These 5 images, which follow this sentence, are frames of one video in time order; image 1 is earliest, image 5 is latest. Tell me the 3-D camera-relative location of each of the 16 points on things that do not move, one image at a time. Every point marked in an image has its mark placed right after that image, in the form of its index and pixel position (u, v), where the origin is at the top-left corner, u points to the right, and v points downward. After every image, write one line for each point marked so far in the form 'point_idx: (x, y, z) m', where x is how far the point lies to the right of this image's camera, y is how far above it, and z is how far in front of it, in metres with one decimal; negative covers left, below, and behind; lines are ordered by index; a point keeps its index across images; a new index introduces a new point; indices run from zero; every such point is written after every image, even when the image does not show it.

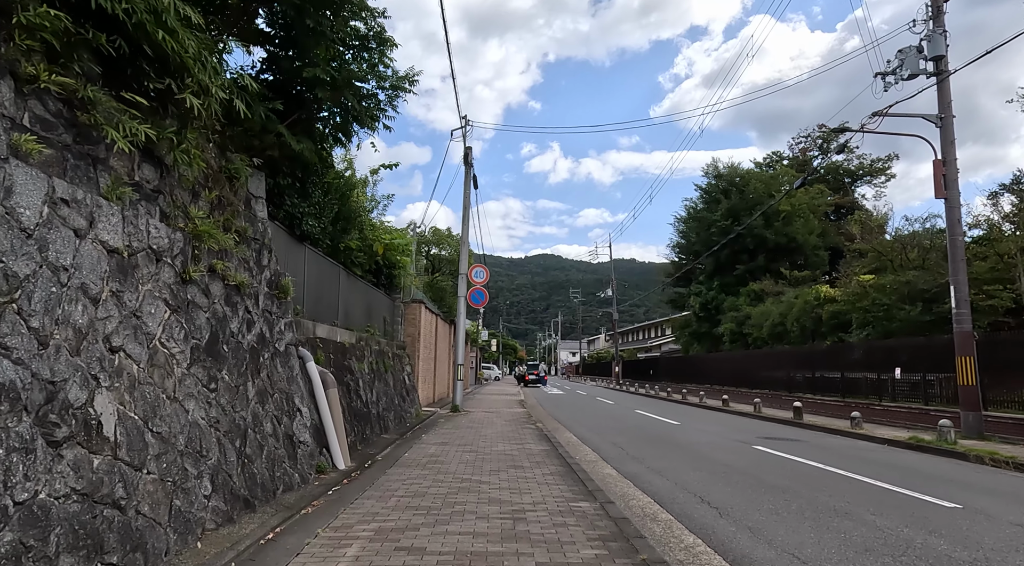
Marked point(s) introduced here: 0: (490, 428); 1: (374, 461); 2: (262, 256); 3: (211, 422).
0: (-0.5, -3.4, +15.7) m
1: (-2.1, -2.7, +10.2) m
2: (-3.1, +0.3, +8.4) m
3: (-2.7, -1.2, +6.0) m
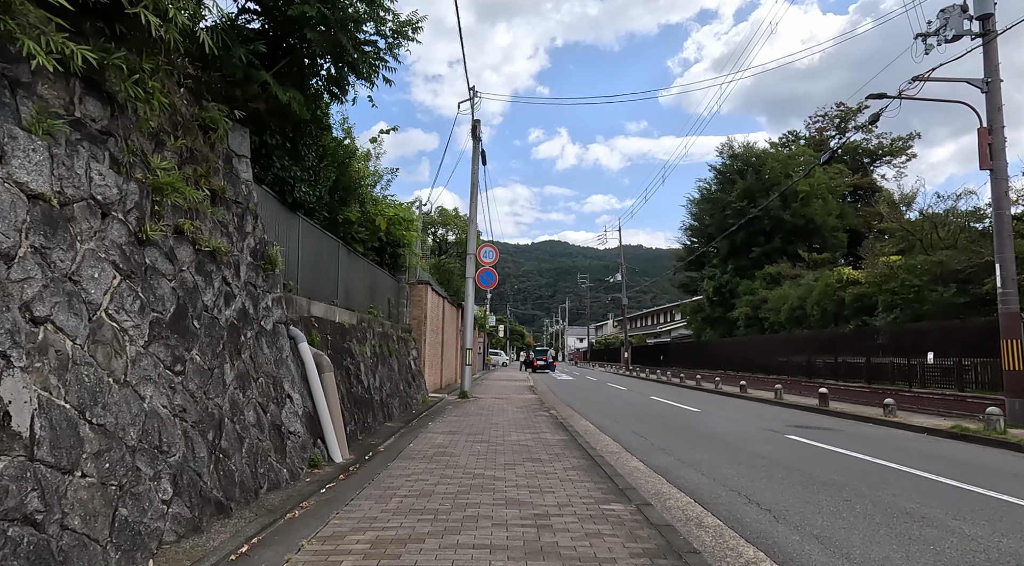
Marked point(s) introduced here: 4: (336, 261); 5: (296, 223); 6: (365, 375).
0: (-0.2, -2.9, +14.8) m
1: (-1.9, -2.3, +9.3) m
2: (-2.9, +0.7, +7.4) m
3: (-2.5, -1.0, +5.1) m
4: (-3.2, +0.4, +12.4) m
5: (-3.2, +0.9, +9.8) m
6: (-2.6, -1.6, +11.8) m
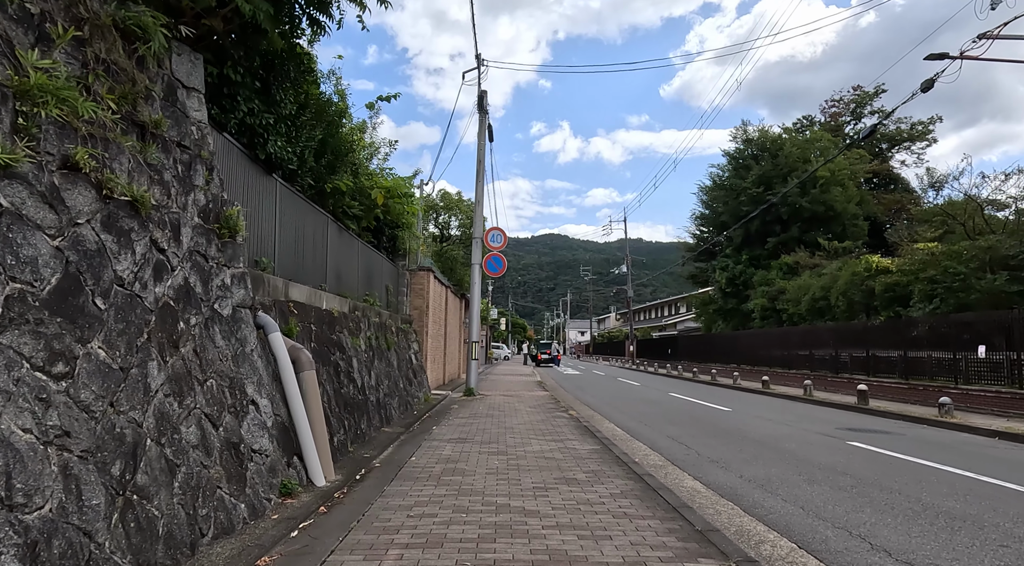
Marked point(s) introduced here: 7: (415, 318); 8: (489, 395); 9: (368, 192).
0: (+0.1, -2.6, +13.0) m
1: (-1.6, -2.1, +7.5) m
2: (-2.6, +0.9, +5.5) m
3: (-2.2, -0.7, +3.3) m
4: (-2.9, +0.7, +10.6) m
5: (-2.9, +1.1, +8.0) m
6: (-2.3, -1.3, +10.0) m
7: (-2.6, -1.0, +18.5) m
8: (-0.6, -3.2, +19.4) m
9: (-2.7, +1.7, +12.6) m
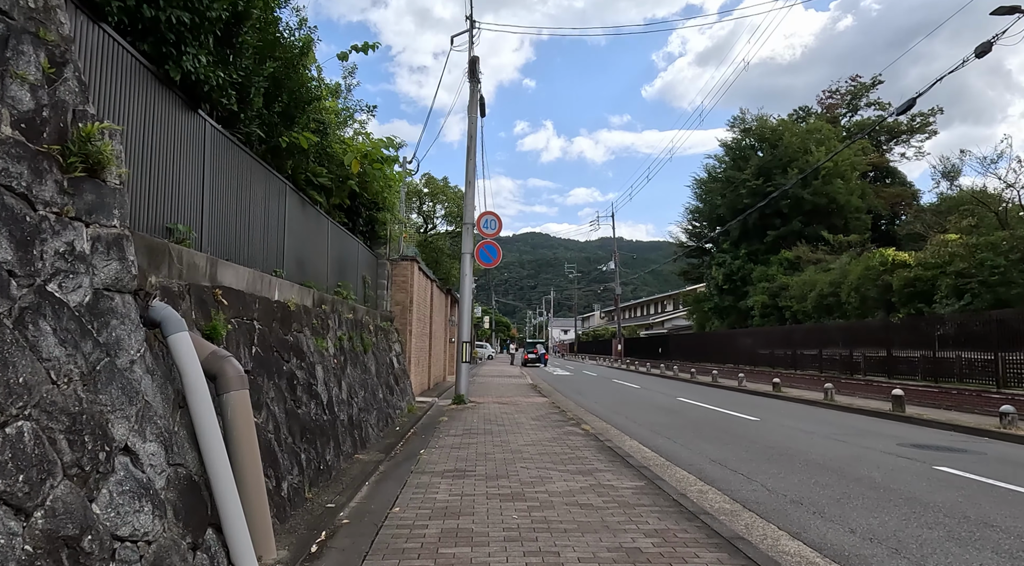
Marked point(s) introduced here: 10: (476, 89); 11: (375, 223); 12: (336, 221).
0: (+0.1, -2.4, +10.7) m
1: (-1.4, -1.9, +5.1) m
2: (-2.3, +1.1, +3.2) m
3: (-1.9, -0.6, +0.9) m
4: (-2.8, +0.9, +8.2) m
5: (-2.7, +1.3, +5.6) m
6: (-2.1, -1.1, +7.7) m
7: (-2.7, -0.8, +16.1) m
8: (-0.8, -3.0, +17.1) m
9: (-2.6, +1.9, +10.2) m
10: (-1.0, +5.1, +17.7) m
11: (-3.0, +1.3, +14.6) m
12: (-3.0, +1.1, +11.6) m
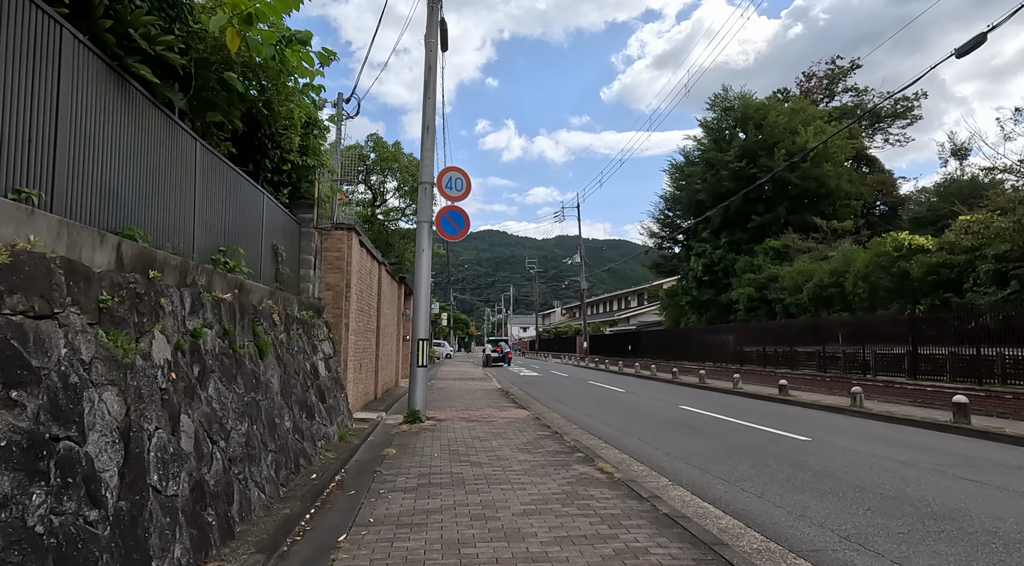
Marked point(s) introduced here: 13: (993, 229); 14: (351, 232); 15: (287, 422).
0: (0.0, -2.0, +6.7) m
1: (-1.2, -1.5, +1.0) m
2: (-2.0, +1.4, -1.0) m
3: (-1.4, -0.2, -3.2) m
4: (-2.8, +1.3, +4.0) m
5: (-2.5, +1.7, +1.4) m
6: (-2.1, -0.8, +3.5) m
7: (-3.2, -0.4, +11.9) m
8: (-1.3, -2.6, +13.0) m
9: (-2.7, +2.3, +6.0) m
10: (-1.5, +5.5, +13.6) m
11: (-3.3, +1.7, +10.4) m
12: (-3.2, +1.5, +7.4) m
13: (+13.4, +1.5, +18.8) m
14: (-2.9, +0.9, +12.3) m
15: (-2.4, -1.5, +7.2) m
